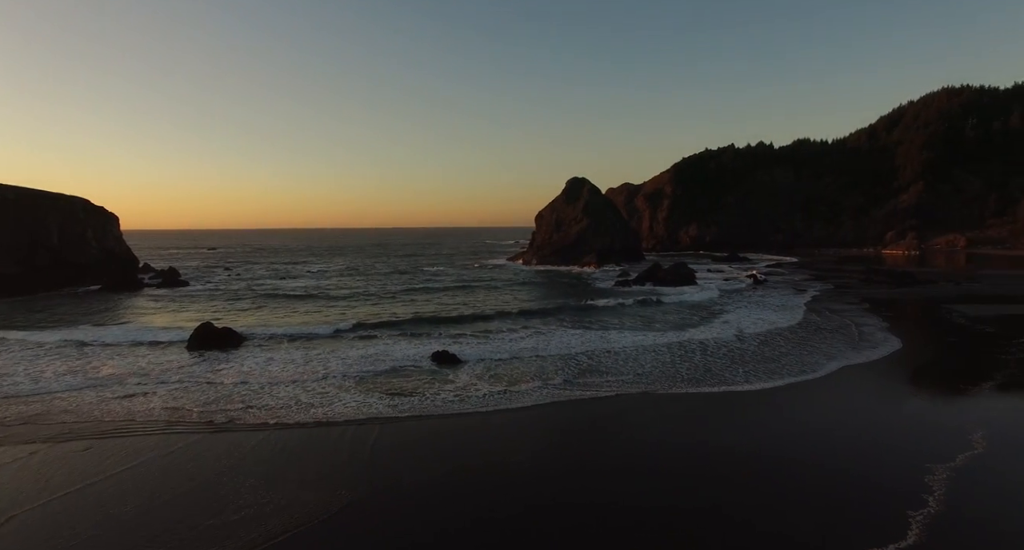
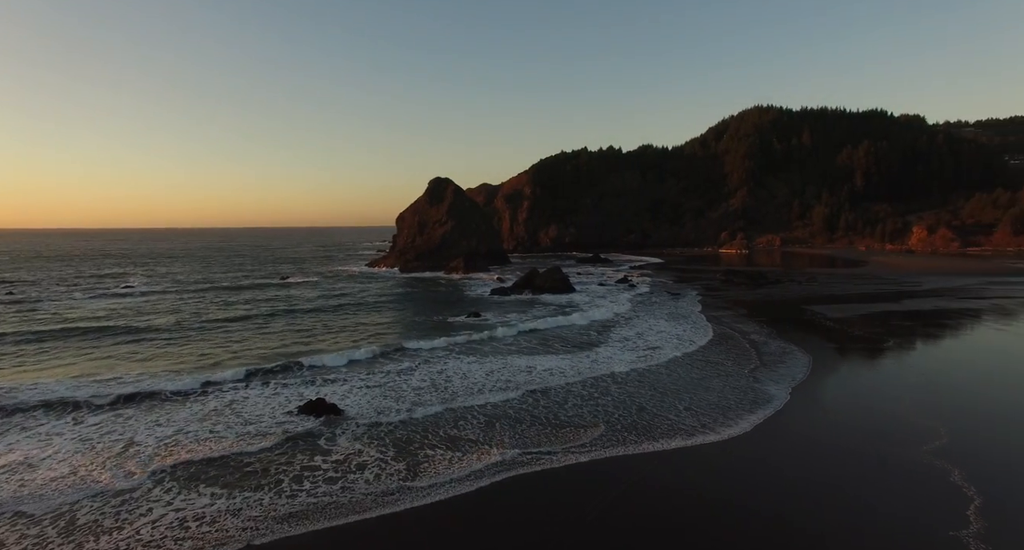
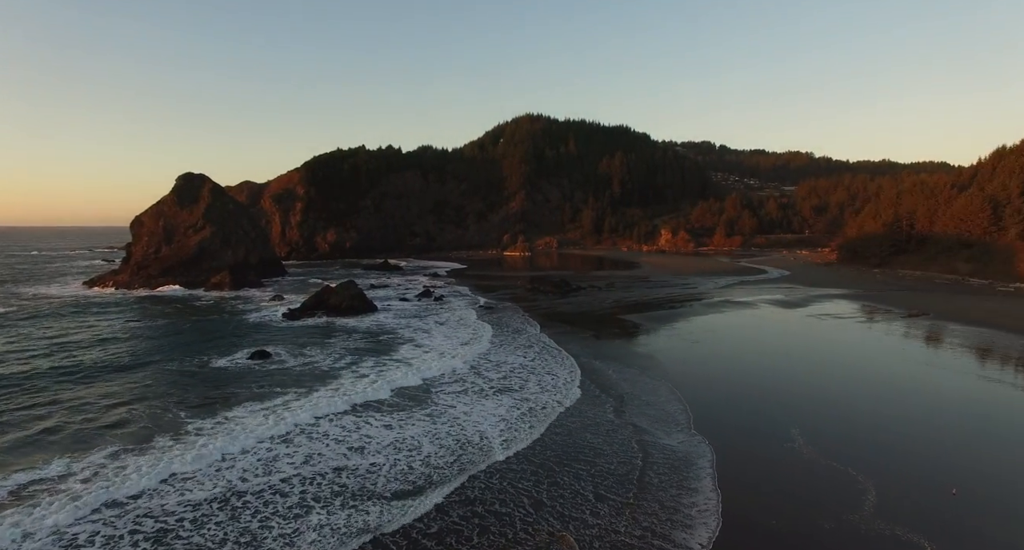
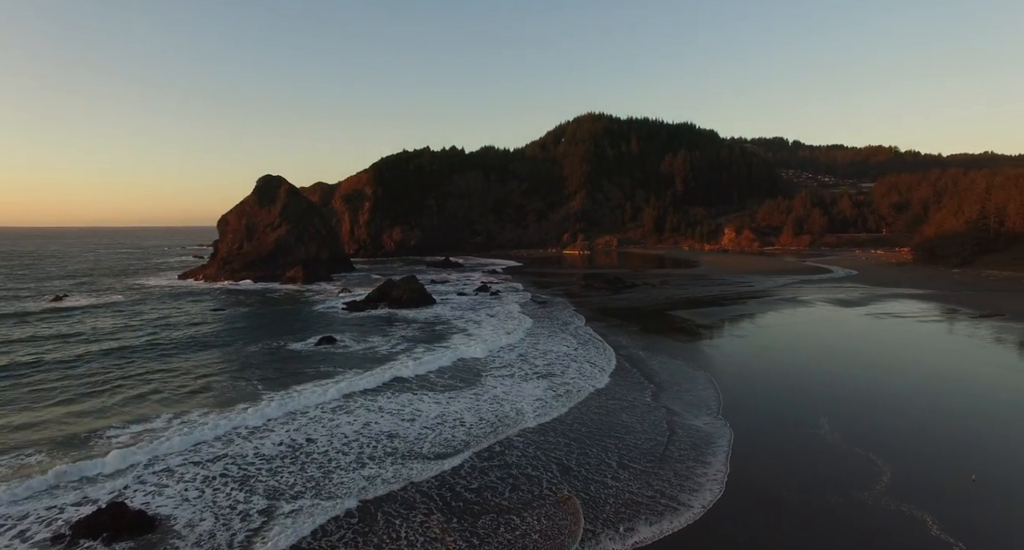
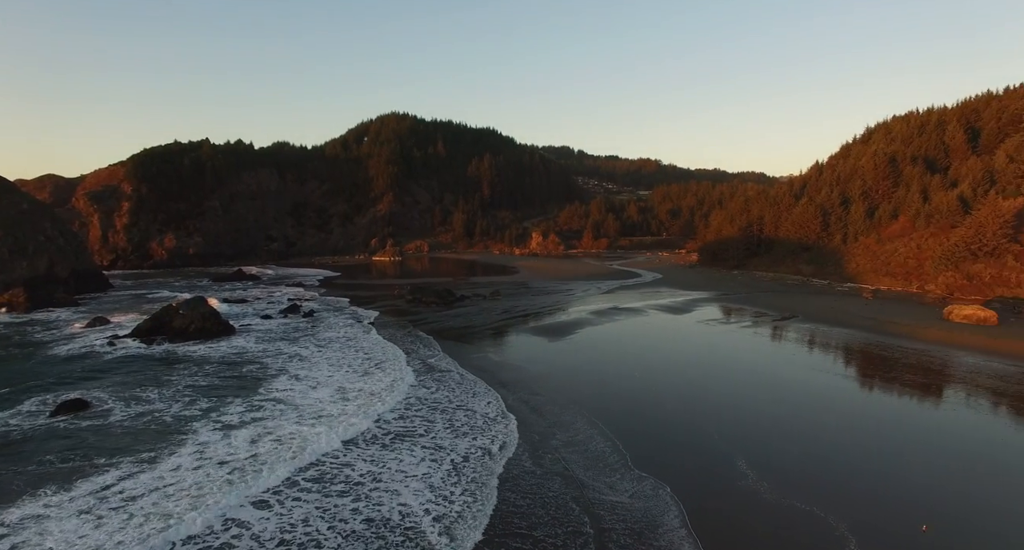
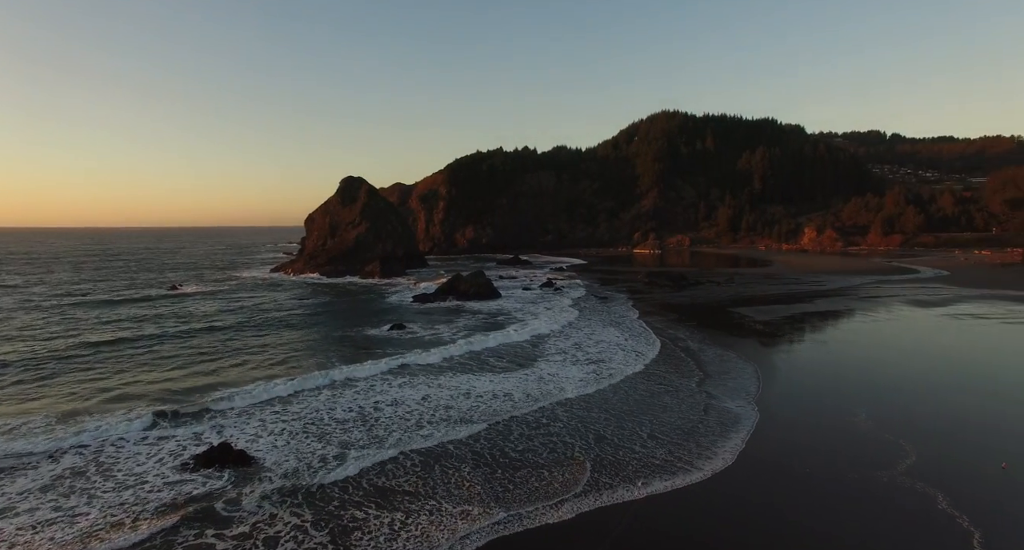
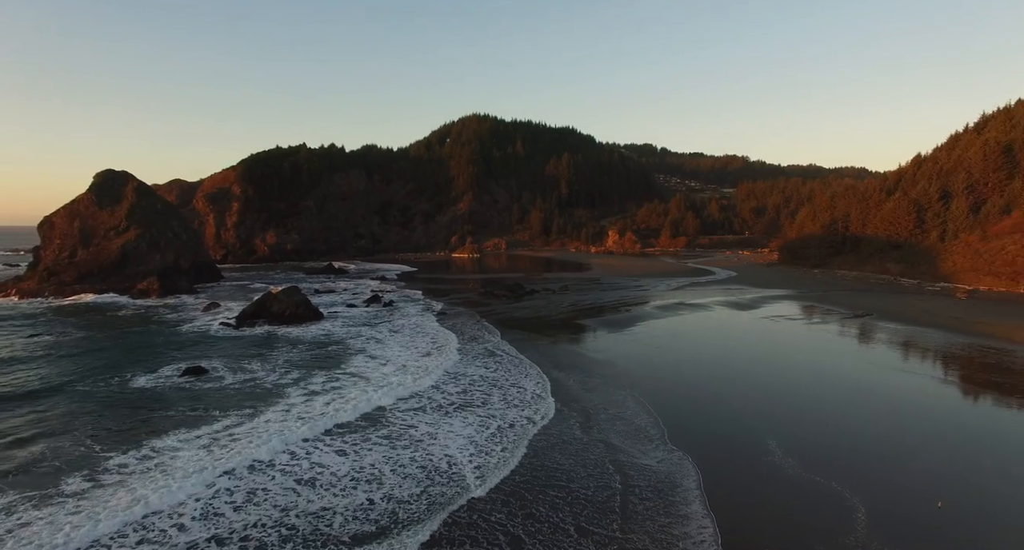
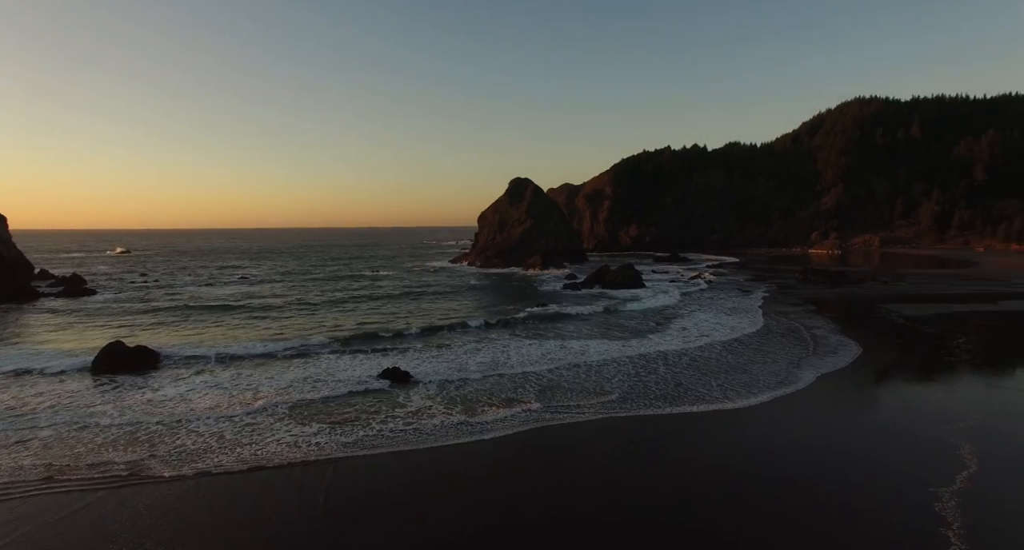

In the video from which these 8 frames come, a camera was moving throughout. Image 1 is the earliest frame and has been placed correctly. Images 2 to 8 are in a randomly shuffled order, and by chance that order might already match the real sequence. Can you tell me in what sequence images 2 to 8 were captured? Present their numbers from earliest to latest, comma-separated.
8, 2, 6, 4, 3, 7, 5
